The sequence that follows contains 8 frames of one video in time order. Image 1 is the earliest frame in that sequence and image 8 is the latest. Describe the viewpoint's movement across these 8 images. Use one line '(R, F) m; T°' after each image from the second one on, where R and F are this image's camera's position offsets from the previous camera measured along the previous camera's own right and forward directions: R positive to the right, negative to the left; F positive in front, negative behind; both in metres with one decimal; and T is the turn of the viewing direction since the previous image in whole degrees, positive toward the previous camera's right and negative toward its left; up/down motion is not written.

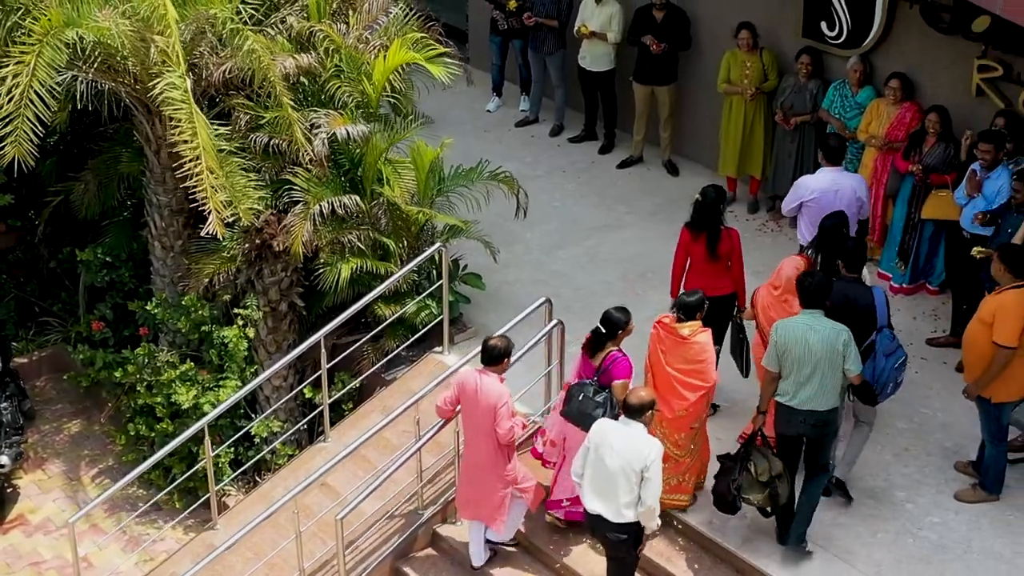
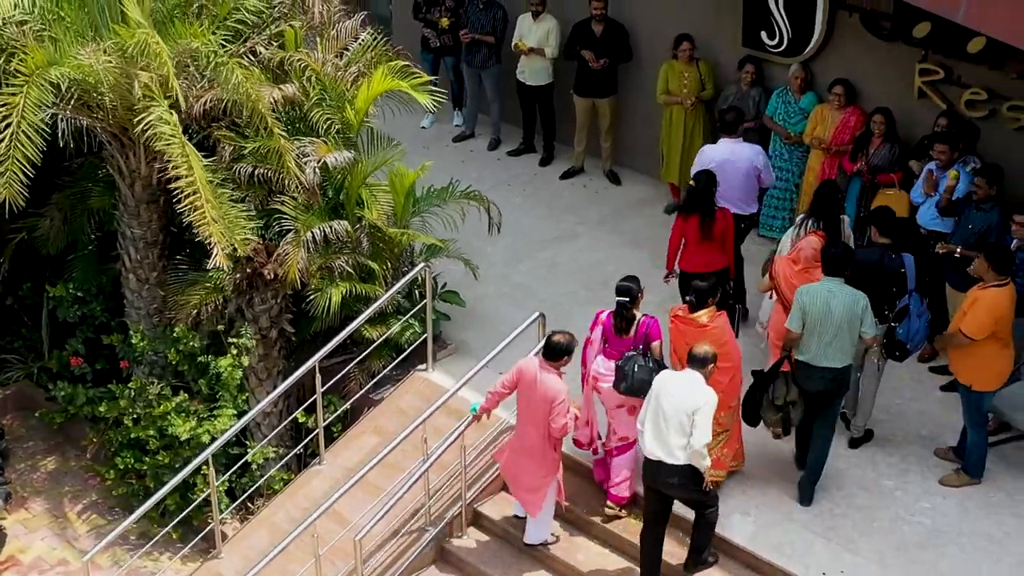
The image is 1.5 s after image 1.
(-0.6, -0.1) m; +5°
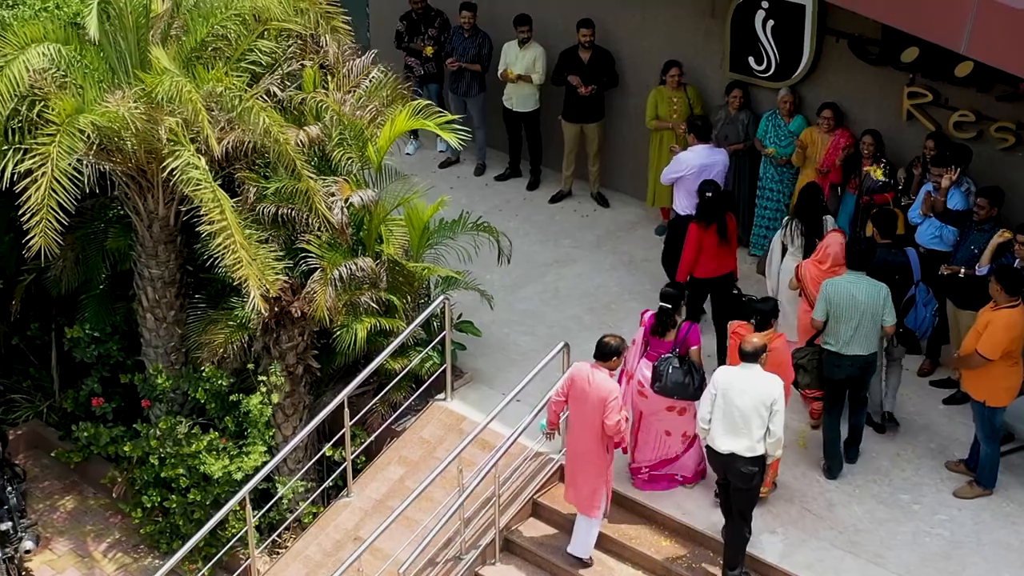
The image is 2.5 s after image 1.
(-0.5, -0.2) m; +3°
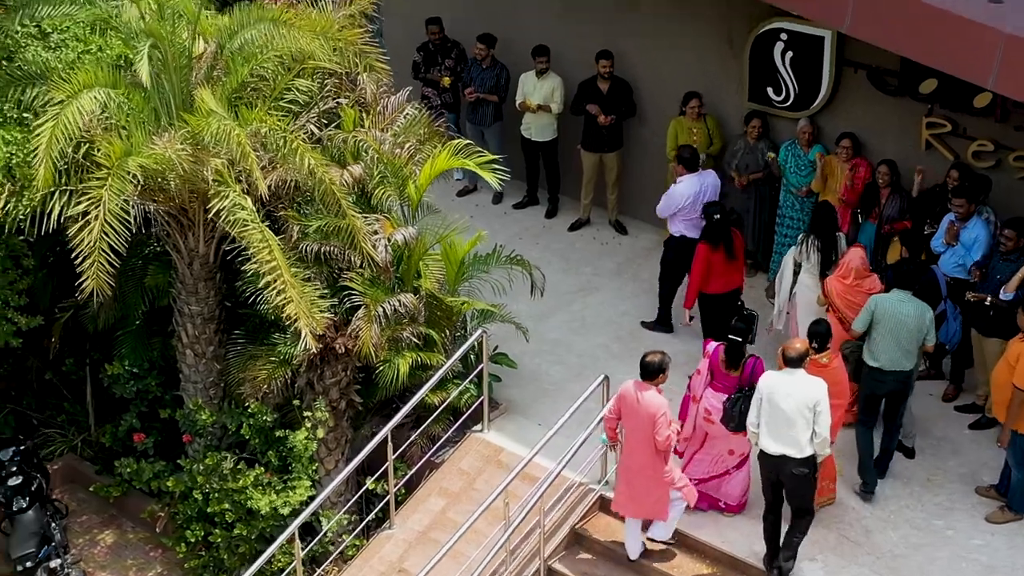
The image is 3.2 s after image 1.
(-0.3, -0.1) m; +1°
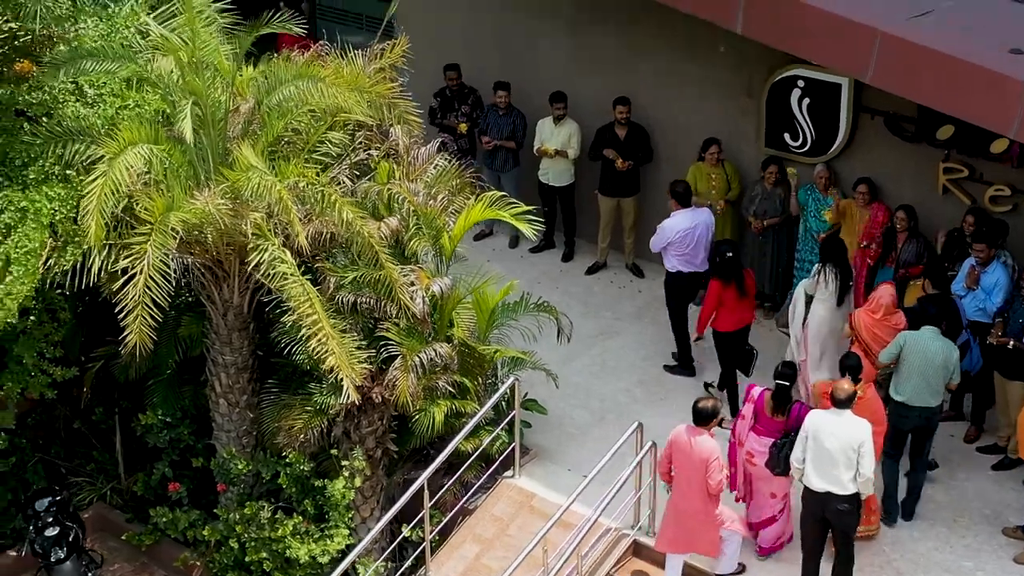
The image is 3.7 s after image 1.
(-0.2, -0.1) m; +1°
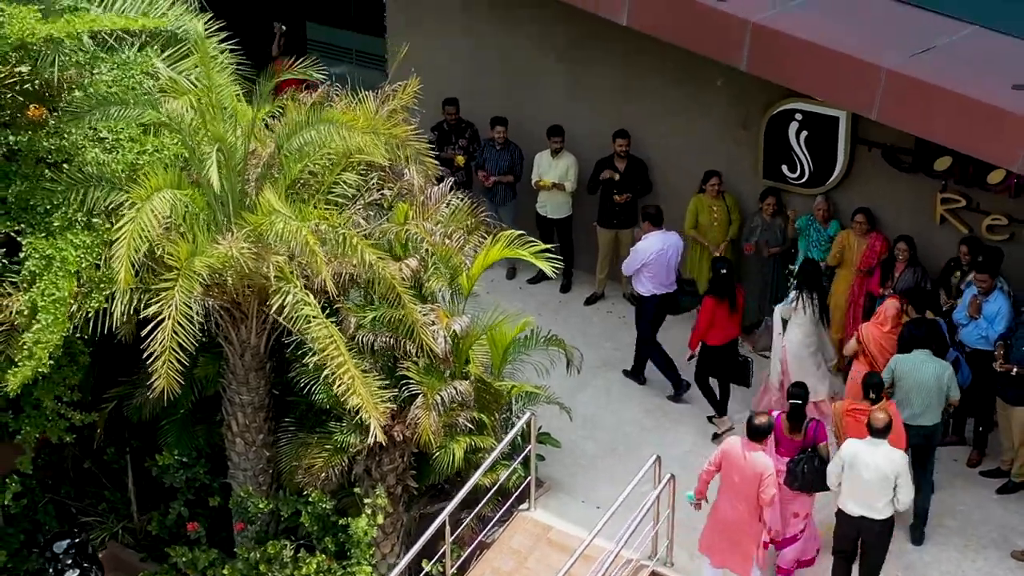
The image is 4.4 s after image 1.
(-0.3, -0.1) m; +2°
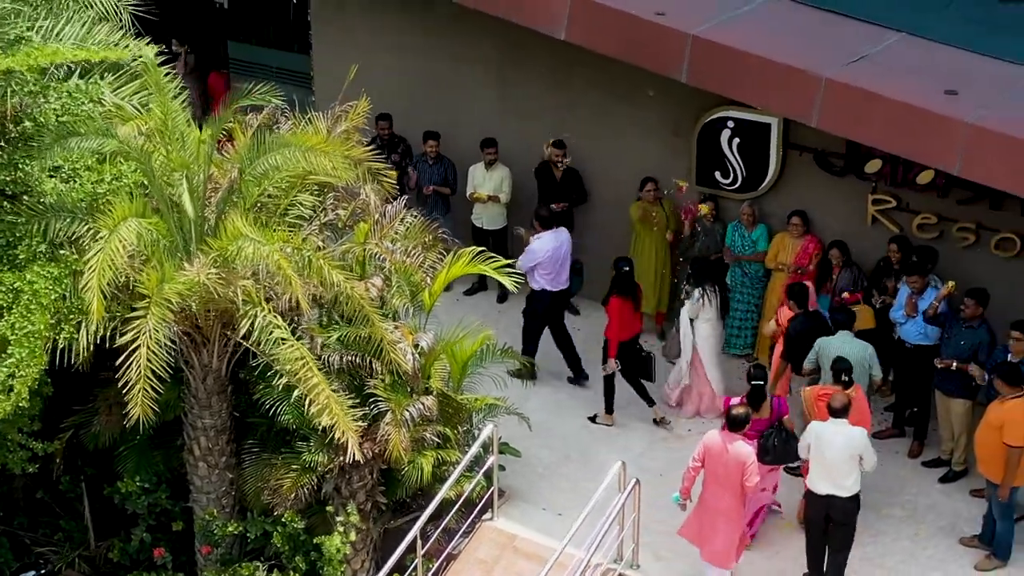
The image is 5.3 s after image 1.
(-0.4, -0.1) m; +4°
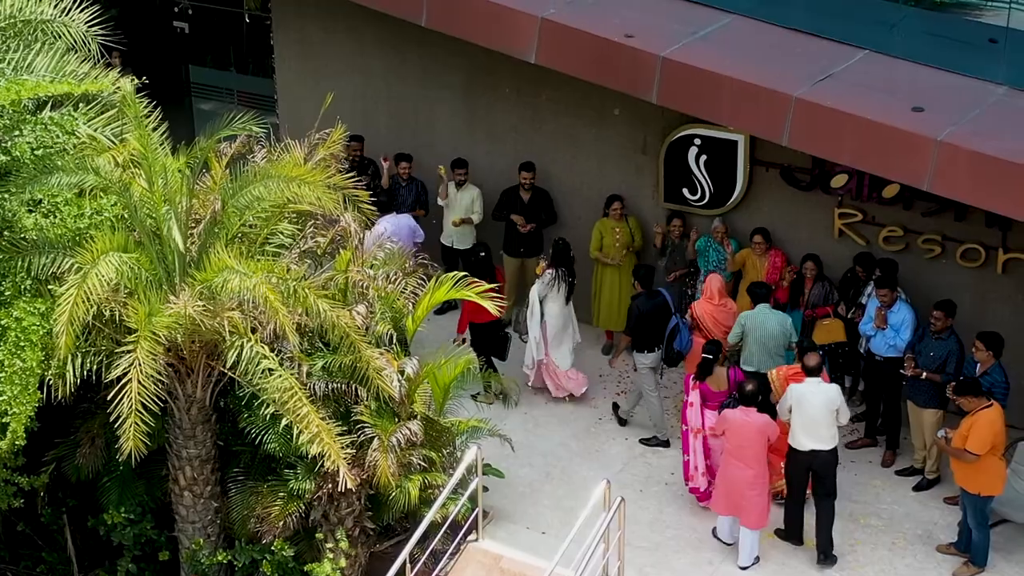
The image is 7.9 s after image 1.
(-0.2, -0.1) m; +2°
